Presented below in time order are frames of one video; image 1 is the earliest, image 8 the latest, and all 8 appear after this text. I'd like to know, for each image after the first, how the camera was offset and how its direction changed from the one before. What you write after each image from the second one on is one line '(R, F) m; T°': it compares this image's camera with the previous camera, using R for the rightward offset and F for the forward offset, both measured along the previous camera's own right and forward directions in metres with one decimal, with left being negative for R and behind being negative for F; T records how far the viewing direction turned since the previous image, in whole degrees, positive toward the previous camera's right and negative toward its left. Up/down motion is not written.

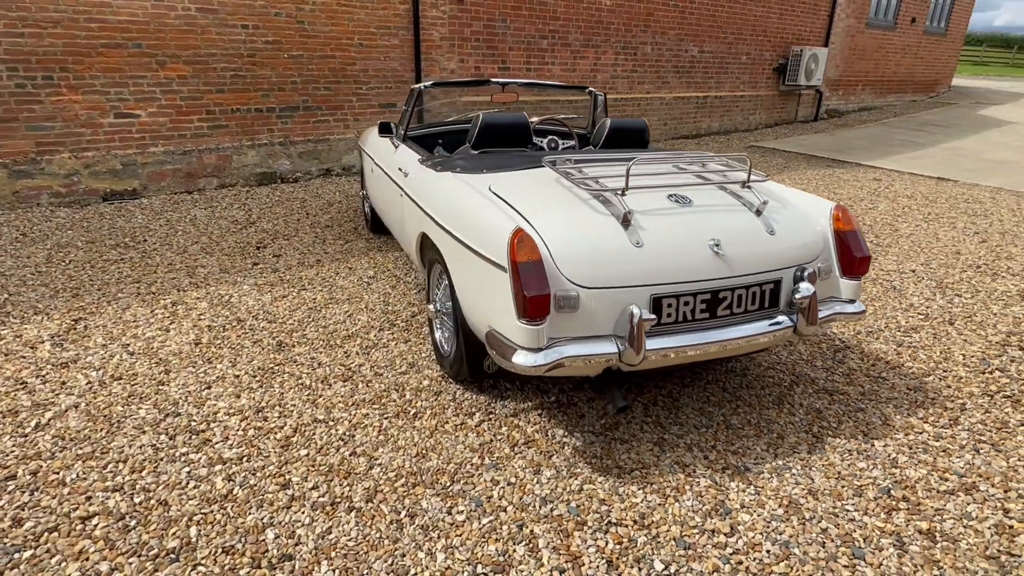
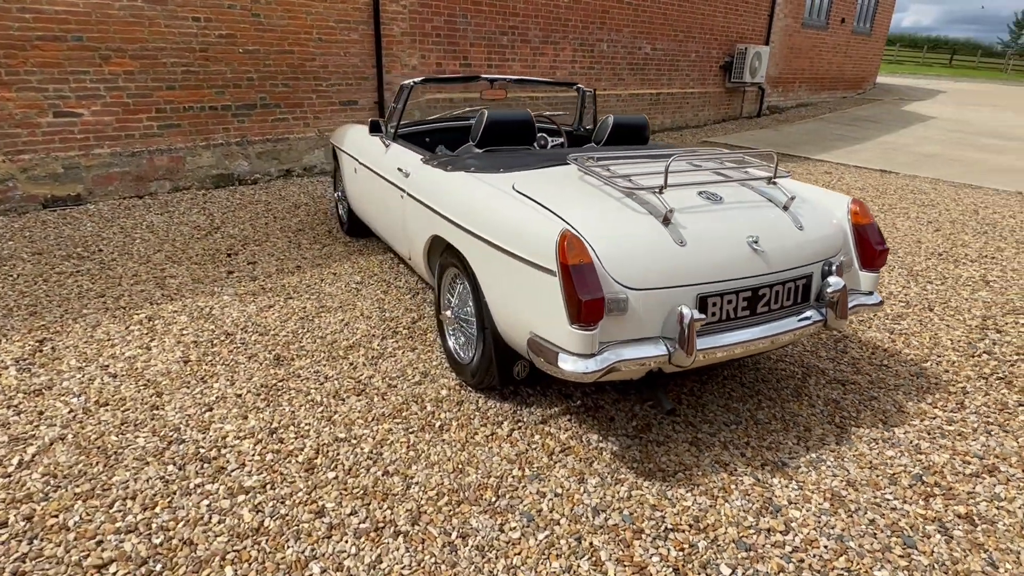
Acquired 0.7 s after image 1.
(-0.4, +0.1) m; +5°
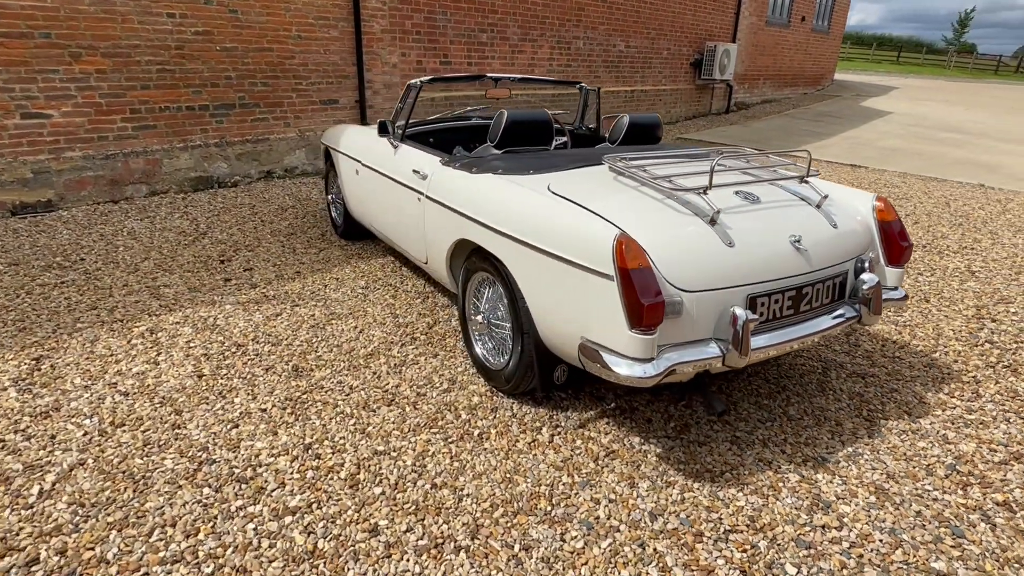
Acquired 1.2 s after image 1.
(-0.3, +0.1) m; +3°
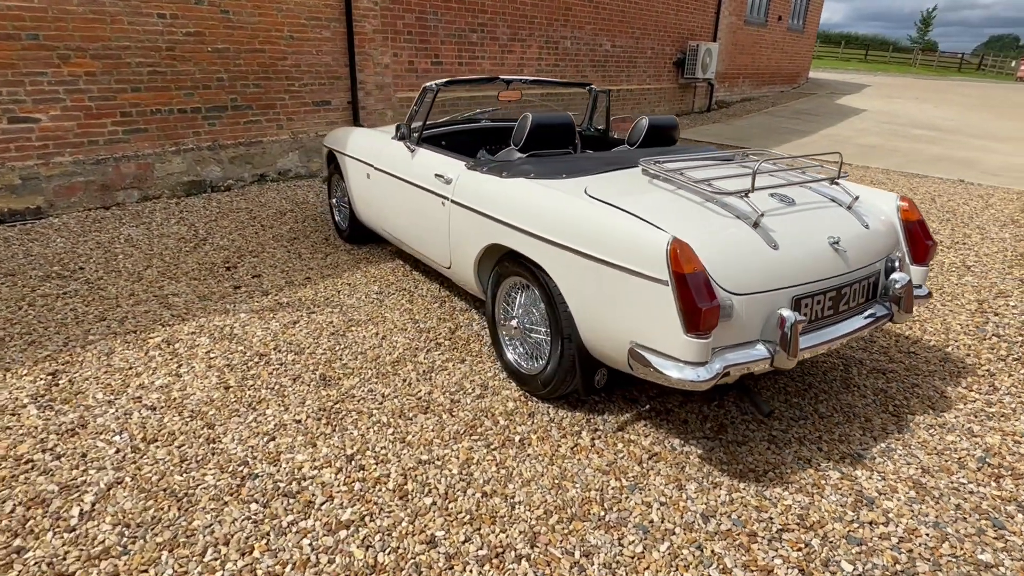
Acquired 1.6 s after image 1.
(-0.3, 0.0) m; +2°
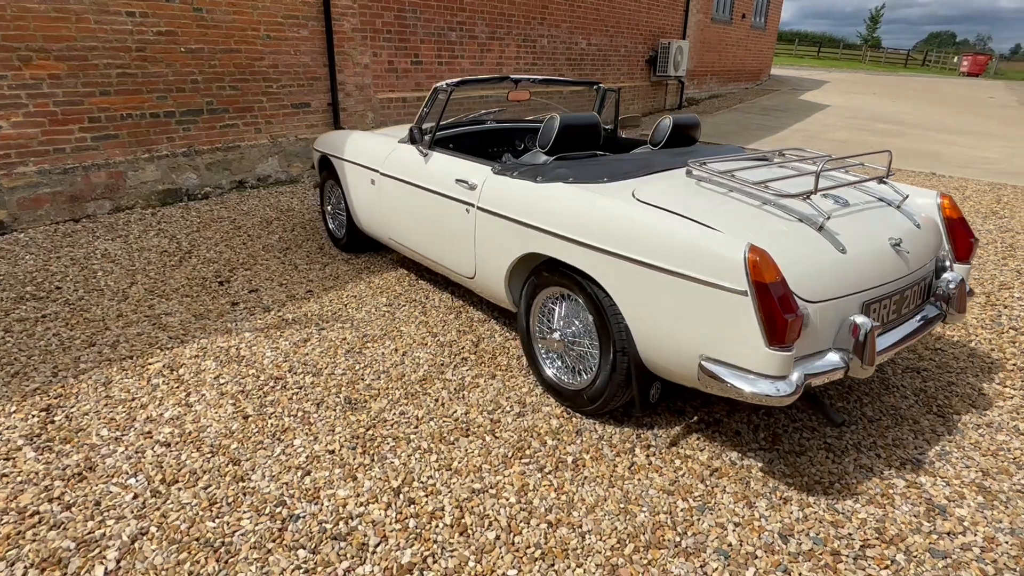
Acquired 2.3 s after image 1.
(-0.3, +0.2) m; +3°
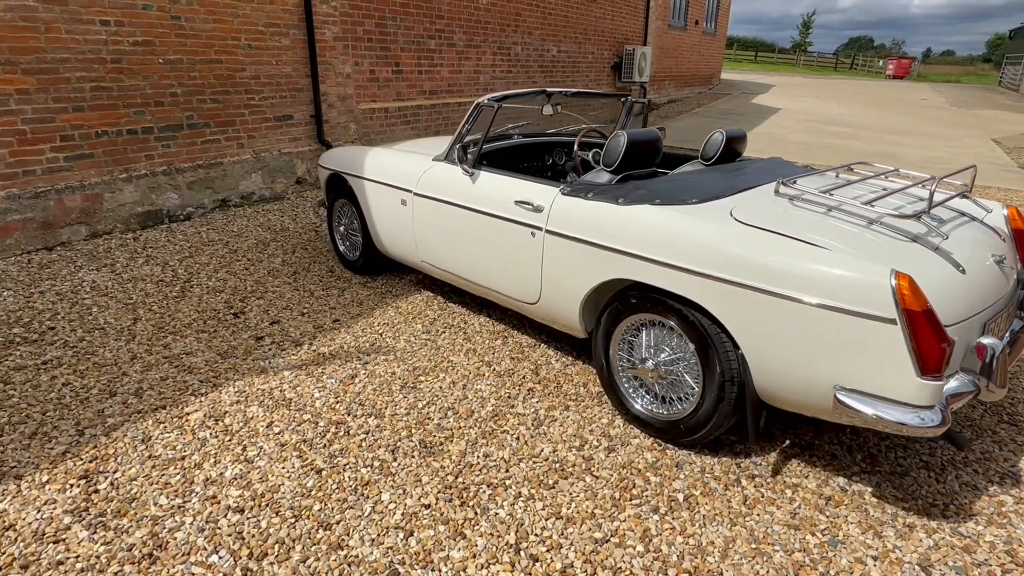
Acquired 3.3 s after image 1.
(-0.6, +0.2) m; +5°
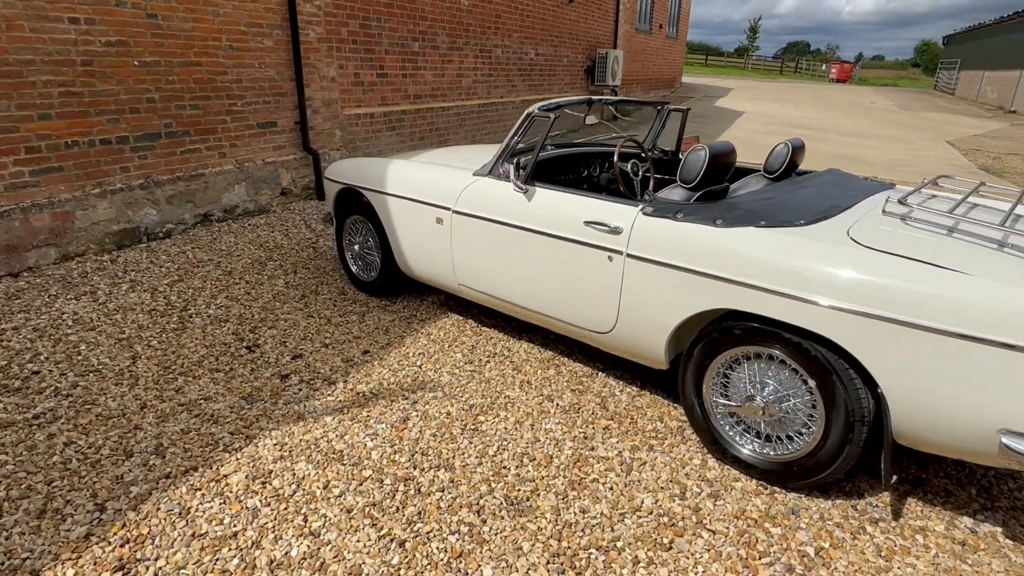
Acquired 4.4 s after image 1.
(-0.5, +0.3) m; +4°
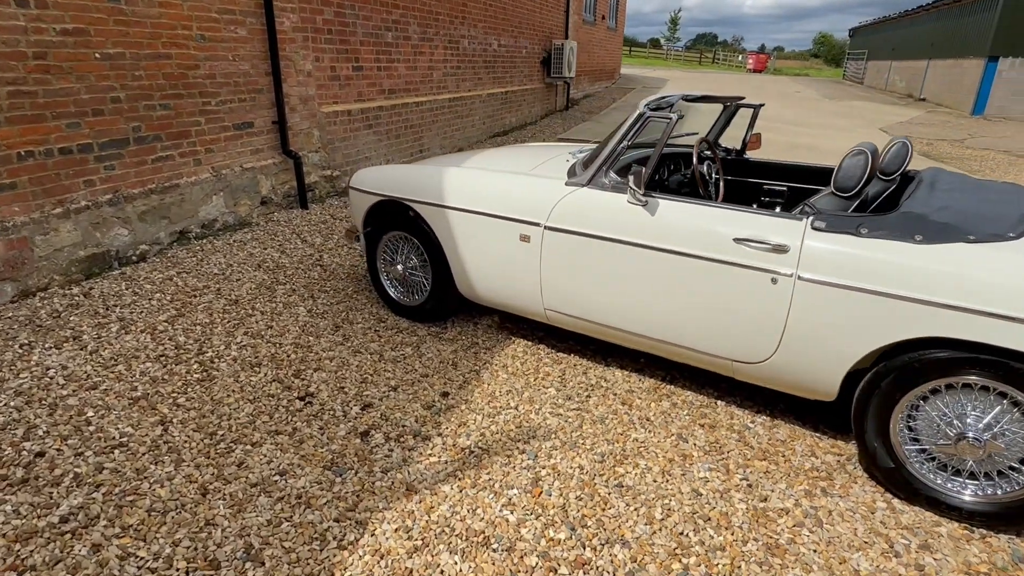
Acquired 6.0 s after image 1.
(-0.8, +0.5) m; +7°
